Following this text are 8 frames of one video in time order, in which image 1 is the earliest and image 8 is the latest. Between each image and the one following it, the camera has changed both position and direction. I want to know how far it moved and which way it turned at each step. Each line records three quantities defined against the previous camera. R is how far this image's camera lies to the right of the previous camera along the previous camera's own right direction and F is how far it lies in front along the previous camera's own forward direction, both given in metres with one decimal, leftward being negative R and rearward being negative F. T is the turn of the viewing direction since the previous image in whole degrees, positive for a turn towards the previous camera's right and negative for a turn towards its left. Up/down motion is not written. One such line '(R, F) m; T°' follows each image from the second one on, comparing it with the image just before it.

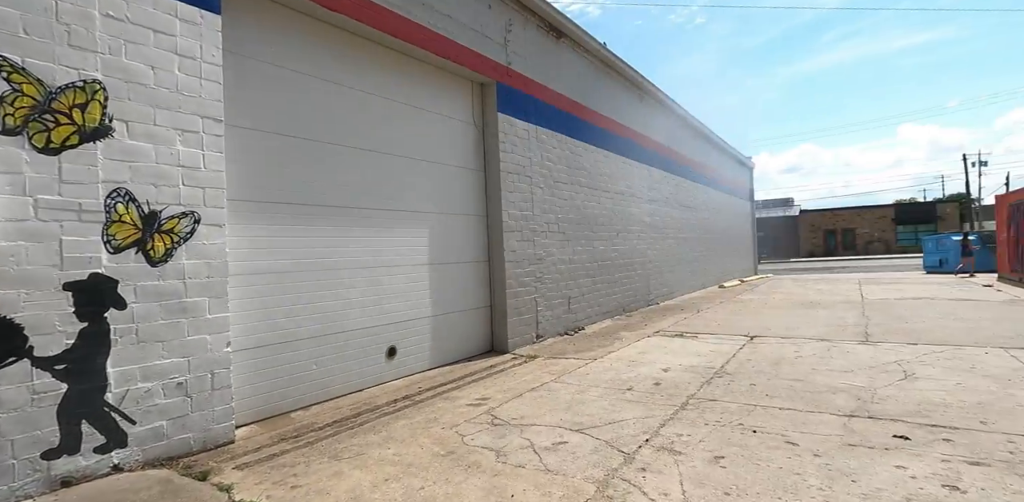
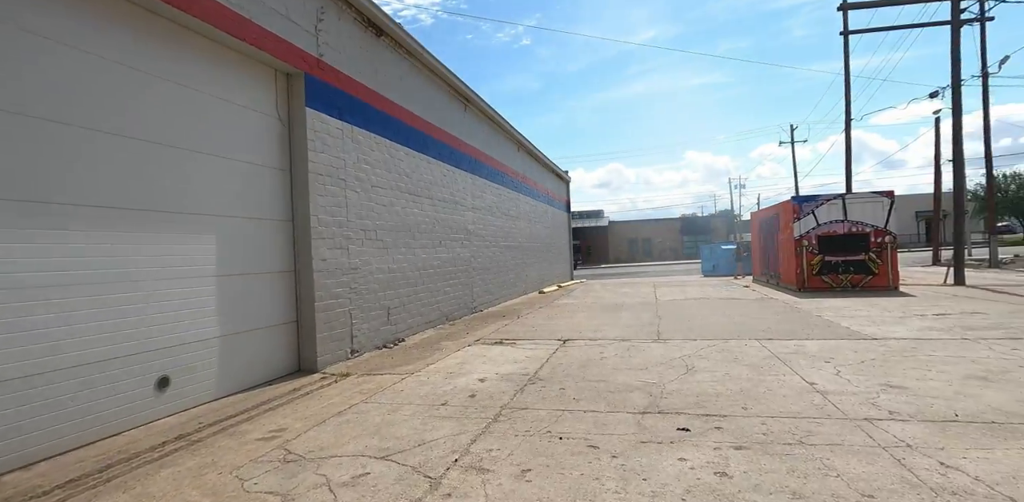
(+0.6, +0.6) m; +19°
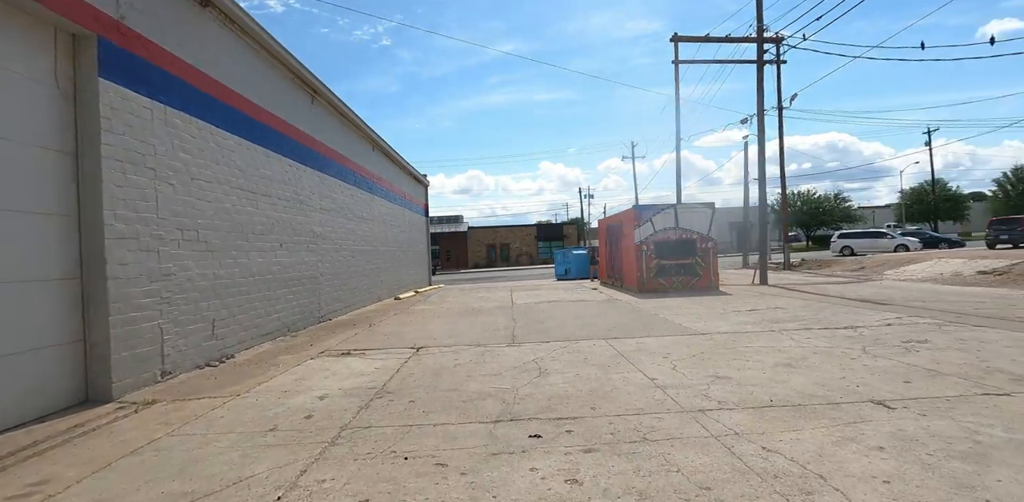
(+0.2, +0.4) m; +17°
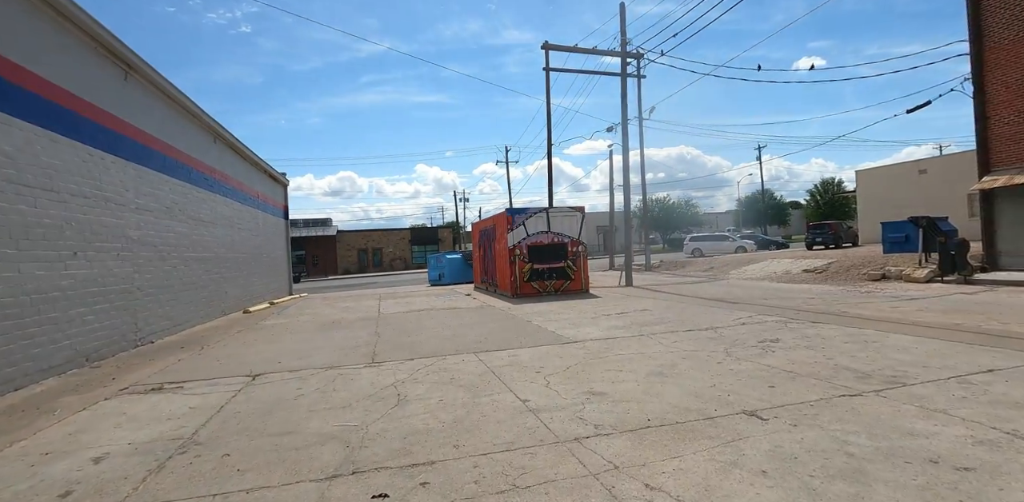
(+0.3, +0.7) m; +15°
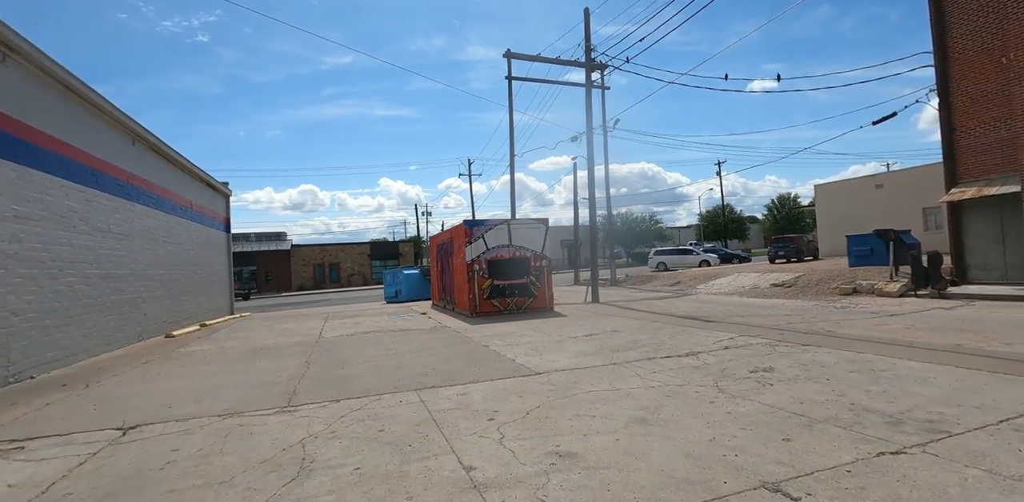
(+0.2, +1.0) m; +4°
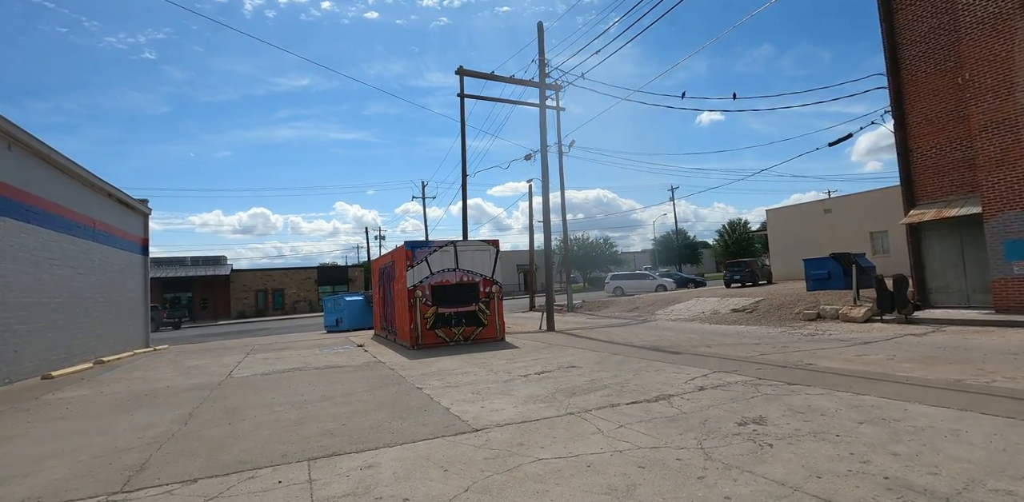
(+0.3, +1.1) m; +5°
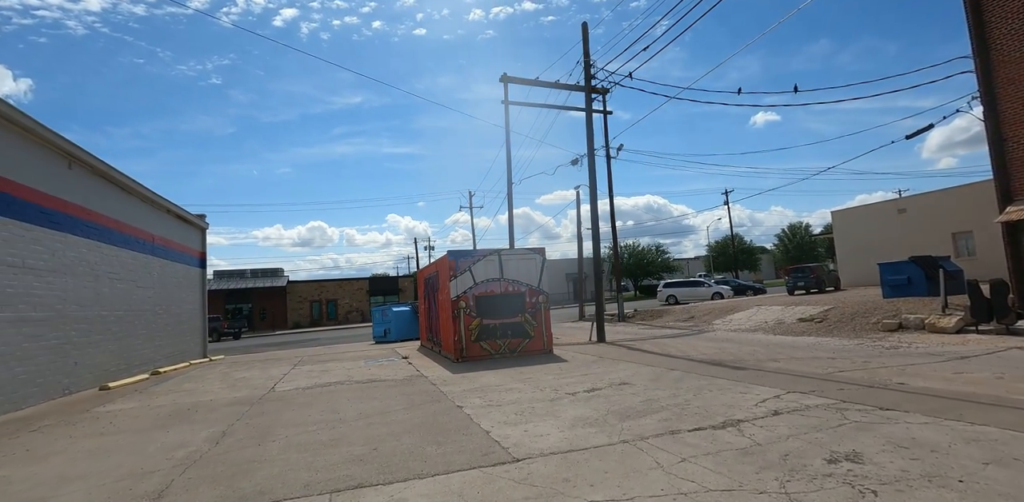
(0.0, +0.4) m; -6°
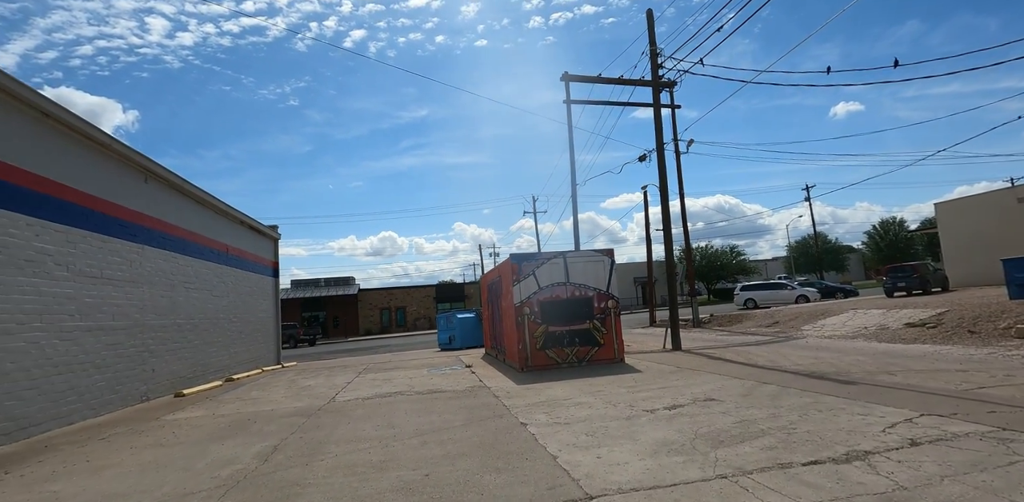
(0.0, +0.5) m; -8°
